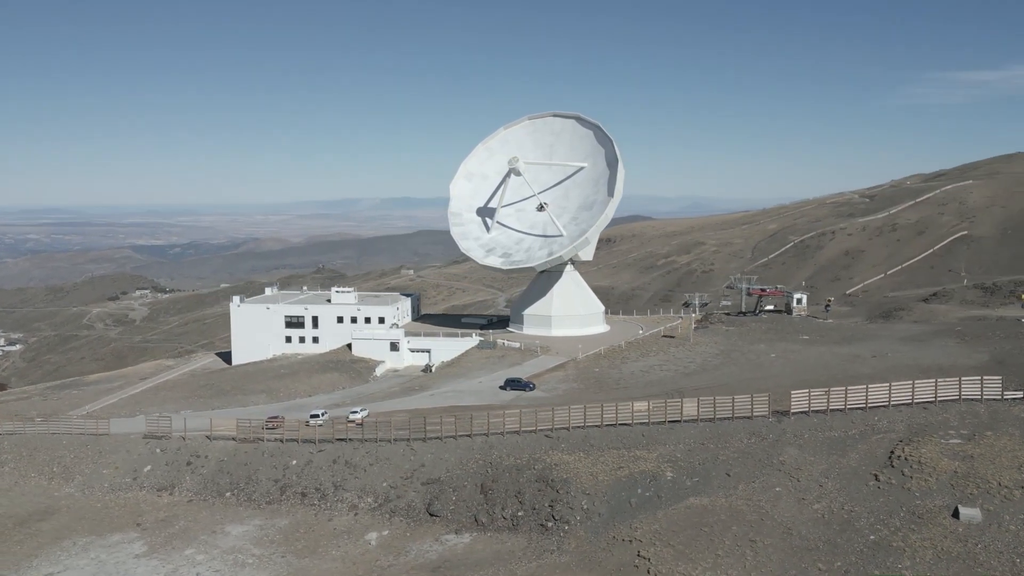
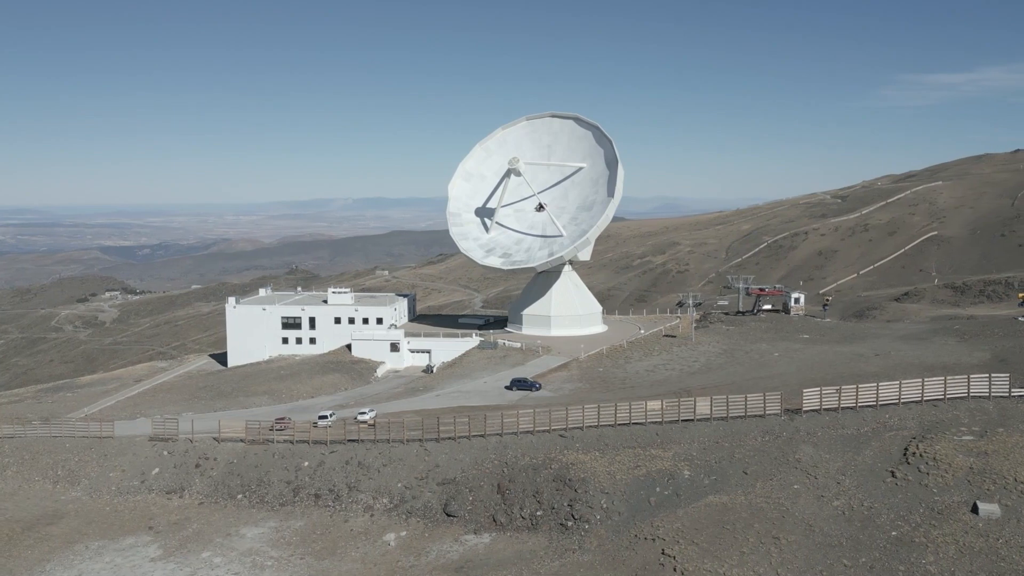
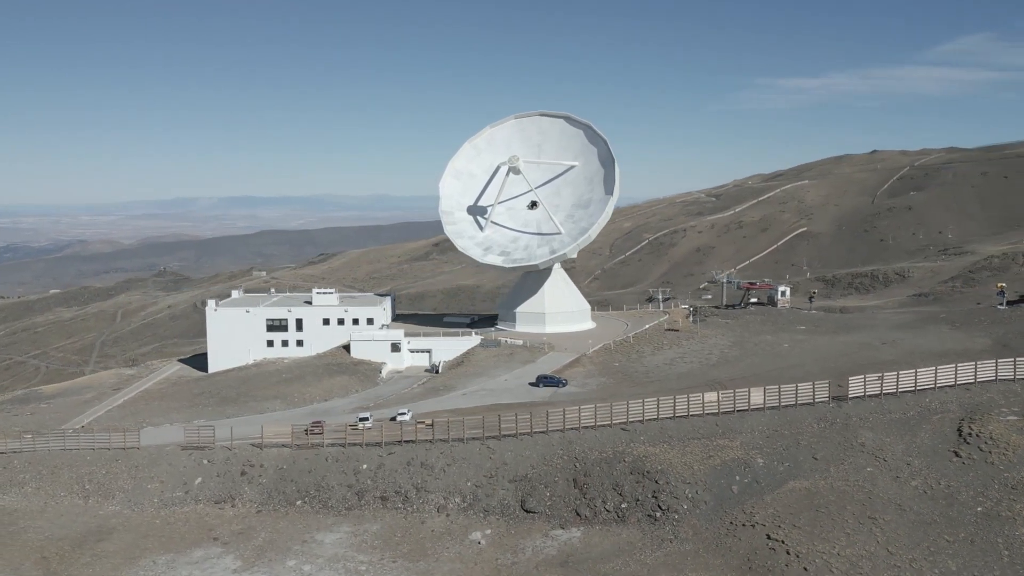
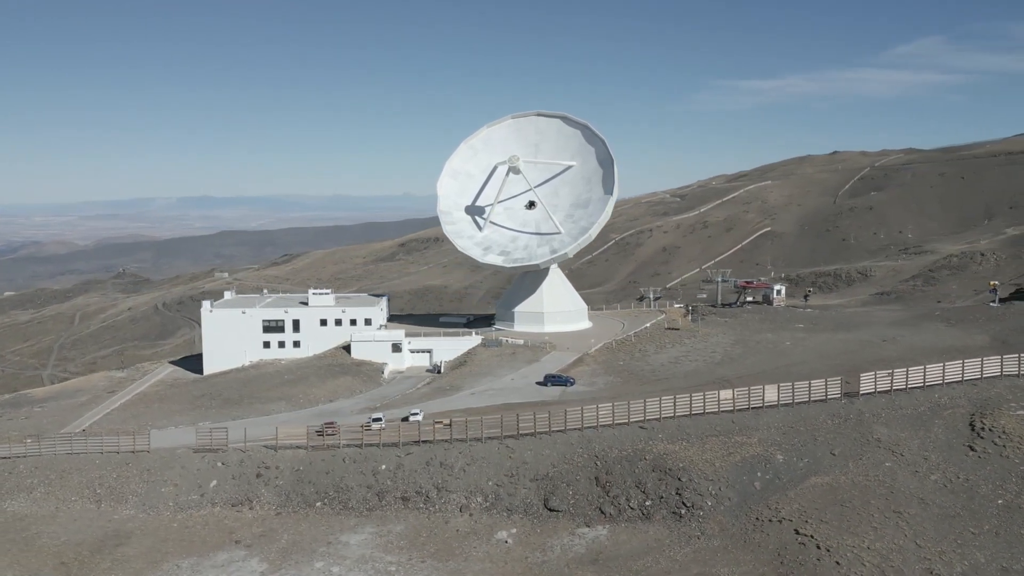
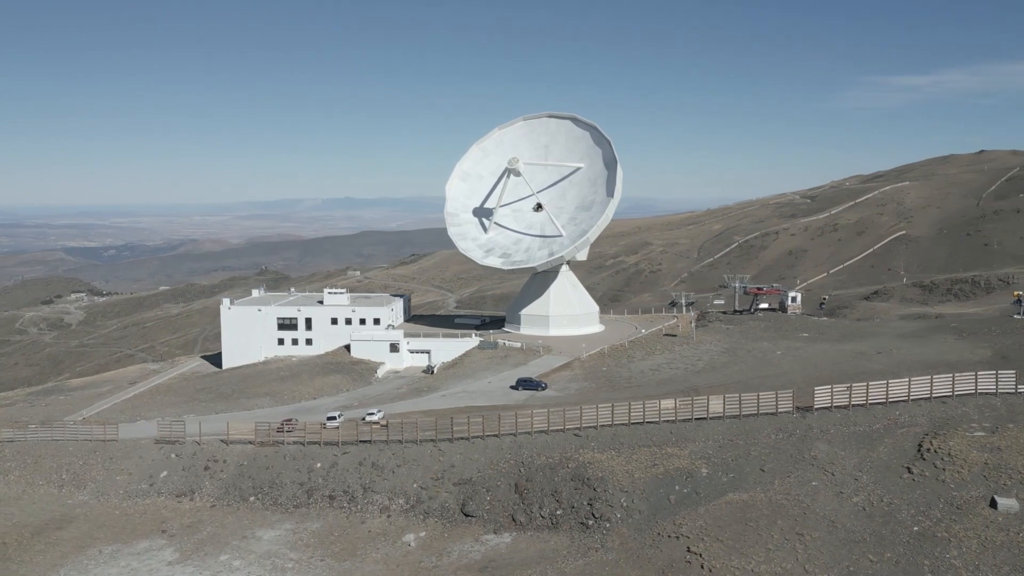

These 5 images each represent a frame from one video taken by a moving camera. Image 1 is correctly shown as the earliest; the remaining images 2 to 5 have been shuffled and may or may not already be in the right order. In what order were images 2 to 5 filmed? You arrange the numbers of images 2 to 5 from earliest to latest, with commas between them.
2, 5, 3, 4
